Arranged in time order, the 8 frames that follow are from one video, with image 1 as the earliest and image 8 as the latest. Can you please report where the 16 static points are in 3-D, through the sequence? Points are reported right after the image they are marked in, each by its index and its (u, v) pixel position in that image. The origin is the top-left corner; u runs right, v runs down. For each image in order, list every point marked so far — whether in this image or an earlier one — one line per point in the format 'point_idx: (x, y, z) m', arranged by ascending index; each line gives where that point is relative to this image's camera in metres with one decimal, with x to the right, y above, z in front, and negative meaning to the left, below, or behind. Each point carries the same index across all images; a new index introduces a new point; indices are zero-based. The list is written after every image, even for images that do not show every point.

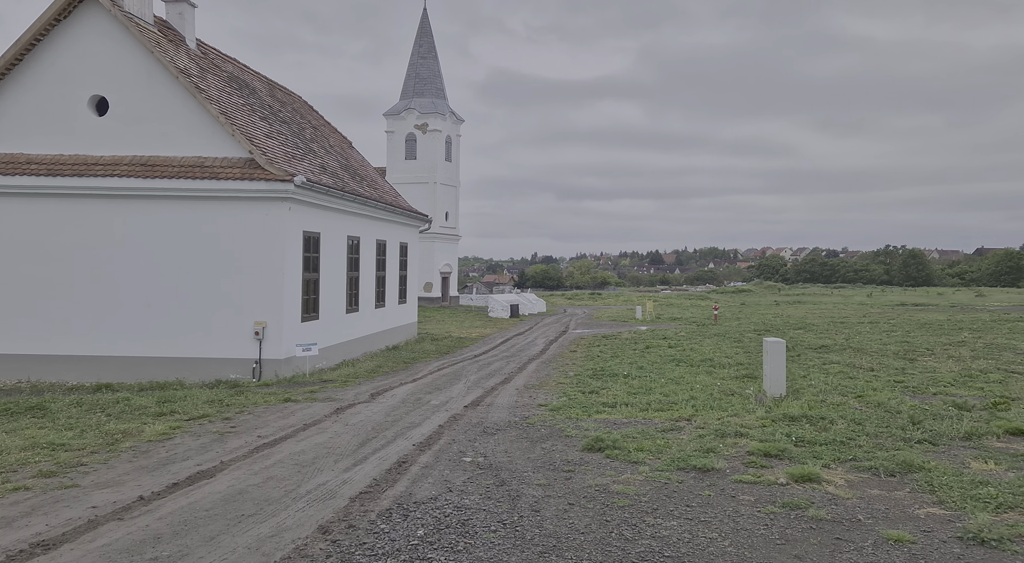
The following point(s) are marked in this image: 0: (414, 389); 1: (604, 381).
0: (-1.9, -2.1, +12.4) m
1: (+1.9, -2.1, +13.7) m
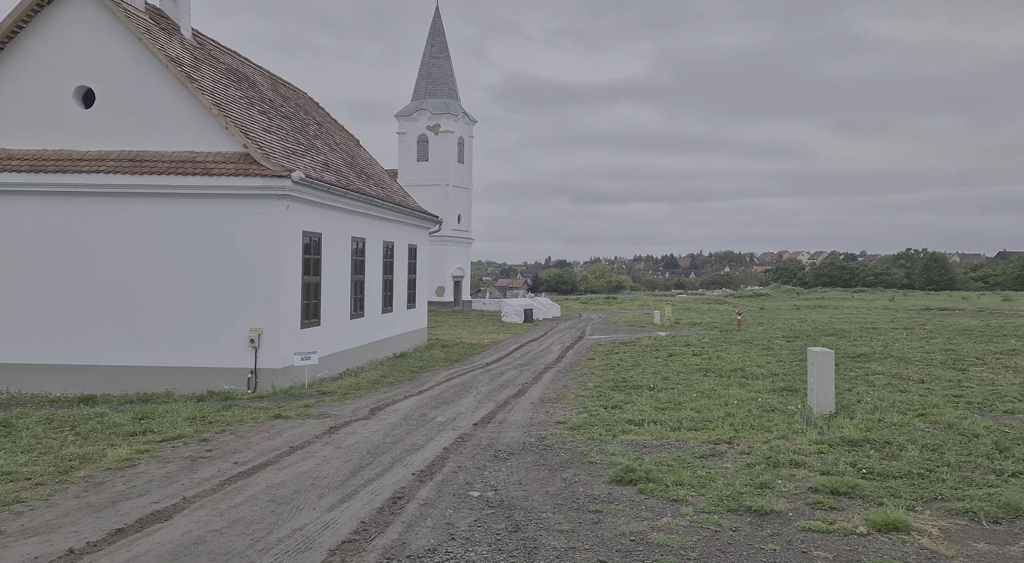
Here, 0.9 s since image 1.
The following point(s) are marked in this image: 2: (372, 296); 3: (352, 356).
0: (-1.6, -2.1, +11.3) m
1: (+2.2, -2.2, +12.5) m
2: (-4.1, -0.4, +19.2) m
3: (-4.3, -2.0, +17.4) m
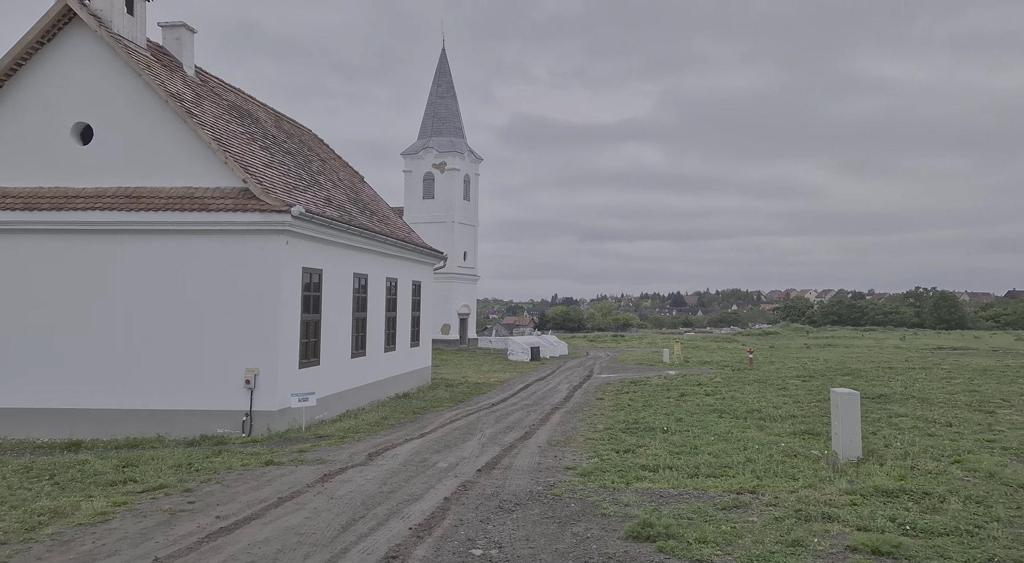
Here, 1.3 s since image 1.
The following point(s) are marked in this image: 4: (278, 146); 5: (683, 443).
0: (-1.5, -2.7, +10.7) m
1: (+2.3, -2.8, +11.8) m
2: (-4.0, -1.5, +18.7) m
3: (-4.1, -3.0, +16.9) m
4: (-6.1, +3.5, +17.0) m
5: (+2.9, -2.7, +11.1) m
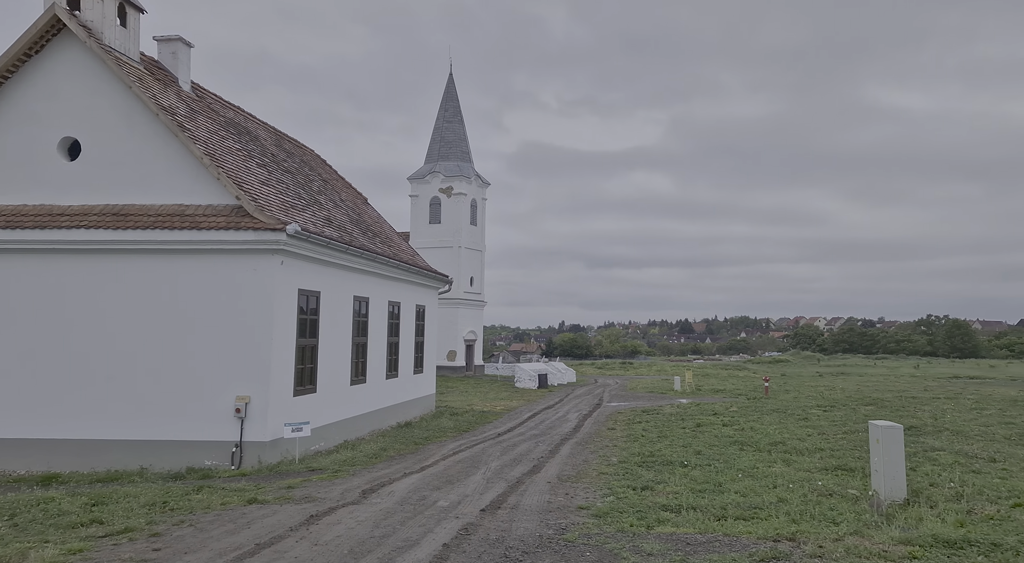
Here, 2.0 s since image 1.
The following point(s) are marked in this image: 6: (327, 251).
0: (-1.4, -3.1, +9.8) m
1: (+2.4, -3.2, +10.9) m
2: (-3.8, -2.2, +17.9) m
3: (-3.9, -3.6, +16.0) m
4: (-6.0, +3.0, +16.4) m
5: (+3.0, -3.1, +10.2) m
6: (-4.1, +0.7, +14.4) m
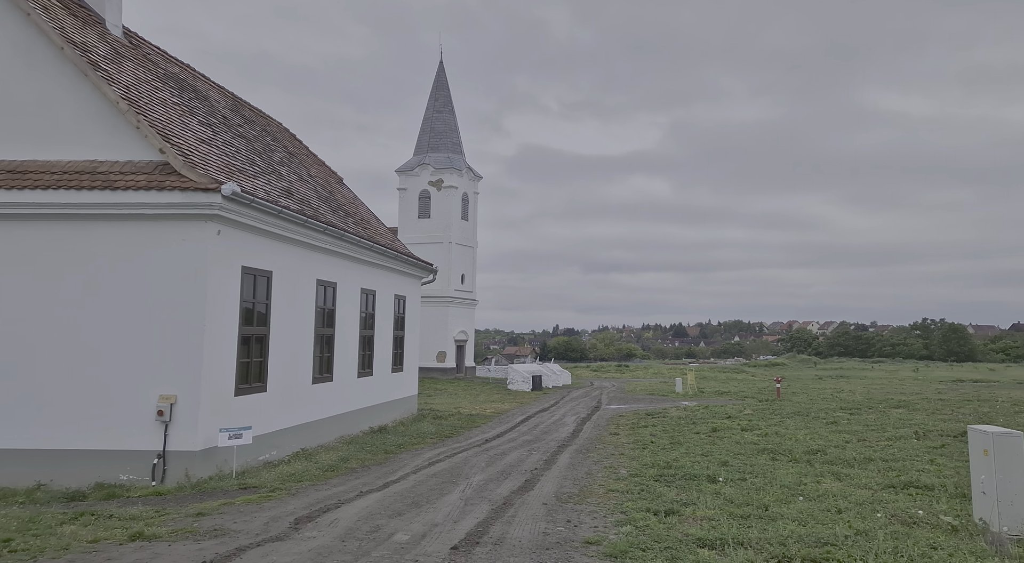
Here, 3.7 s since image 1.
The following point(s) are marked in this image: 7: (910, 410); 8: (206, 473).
0: (-1.6, -2.6, +7.6) m
1: (+2.2, -2.8, +8.7) m
2: (-4.0, -1.8, +15.6) m
3: (-4.2, -3.2, +13.7) m
4: (-6.2, +3.4, +14.1) m
5: (+2.8, -2.7, +7.9) m
6: (-4.4, +1.1, +12.2) m
7: (+11.5, -3.7, +18.7) m
8: (-4.8, -3.0, +10.2) m
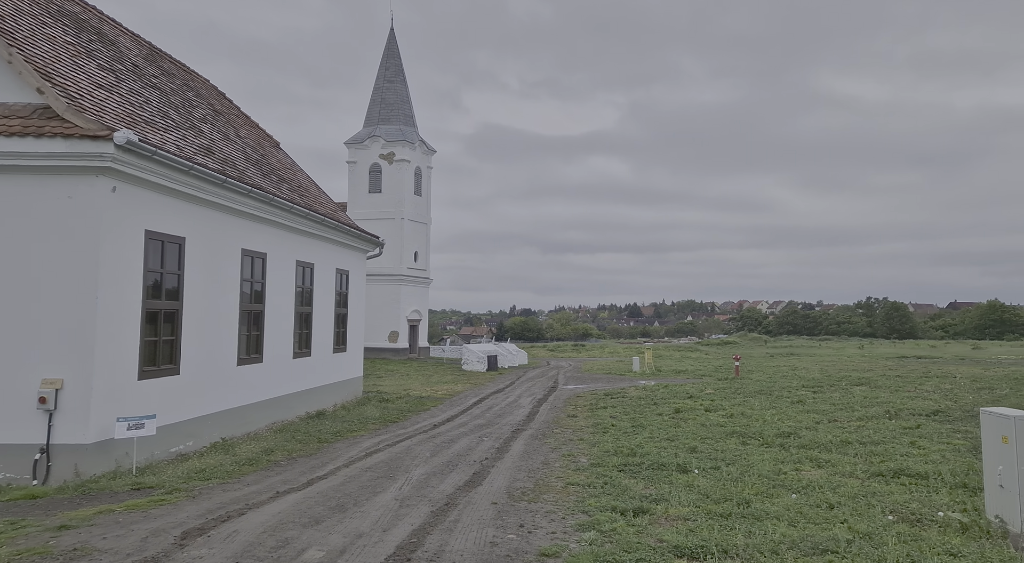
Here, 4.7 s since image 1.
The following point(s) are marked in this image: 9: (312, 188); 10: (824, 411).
0: (-2.1, -2.2, +6.3) m
1: (+1.6, -2.4, +7.7) m
2: (-5.1, -1.2, +14.1) m
3: (-5.1, -2.6, +12.3) m
4: (-7.2, +3.9, +12.3) m
5: (+2.2, -2.3, +6.9) m
6: (-5.2, +1.6, +10.6) m
7: (+10.2, -3.0, +18.3) m
8: (-5.5, -2.5, +8.7) m
9: (-5.8, +2.7, +18.8) m
10: (+6.5, -2.7, +13.5) m
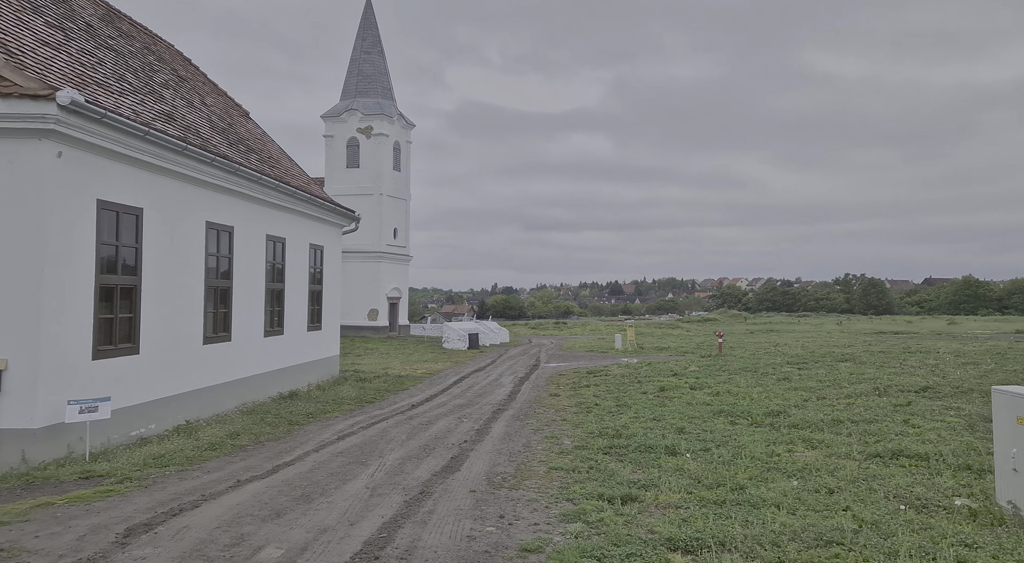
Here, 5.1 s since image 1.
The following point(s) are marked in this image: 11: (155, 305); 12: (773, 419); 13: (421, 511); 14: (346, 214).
0: (-2.3, -2.0, +5.8) m
1: (+1.4, -2.1, +7.3) m
2: (-5.5, -0.6, +13.5) m
3: (-5.5, -2.2, +11.7) m
4: (-7.5, +4.4, +11.5) m
5: (+2.0, -2.0, +6.6) m
6: (-5.5, +2.0, +9.8) m
7: (+9.6, -2.3, +18.2) m
8: (-5.7, -2.2, +8.1) m
9: (-6.3, +3.4, +18.0) m
10: (+6.1, -2.2, +13.3) m
11: (-5.7, -0.4, +10.4) m
12: (+4.1, -2.1, +10.1) m
13: (-0.8, -2.0, +5.8) m
14: (-4.7, +1.9, +18.5) m
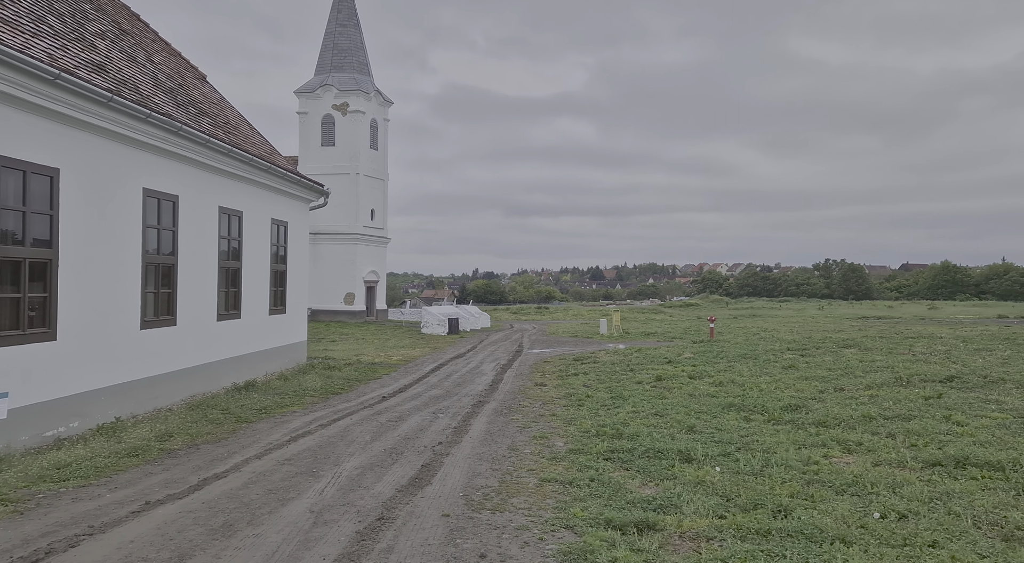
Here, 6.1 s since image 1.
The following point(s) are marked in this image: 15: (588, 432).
0: (-2.4, -1.7, +4.3) m
1: (+1.2, -1.8, +6.0) m
2: (-5.8, -0.2, +11.9) m
3: (-5.8, -1.8, +10.1) m
4: (-7.8, +4.8, +9.8) m
5: (+1.9, -1.7, +5.3) m
6: (-5.7, +2.4, +8.2) m
7: (+9.2, -1.8, +17.1) m
8: (-5.9, -1.9, +6.5) m
9: (-6.8, +3.9, +16.3) m
10: (+5.8, -1.8, +12.1) m
11: (-5.9, 0.0, +8.8) m
12: (+3.9, -1.8, +8.9) m
13: (-0.9, -1.8, +4.4) m
14: (-5.2, +2.5, +16.9) m
15: (+0.9, -1.9, +8.2) m
